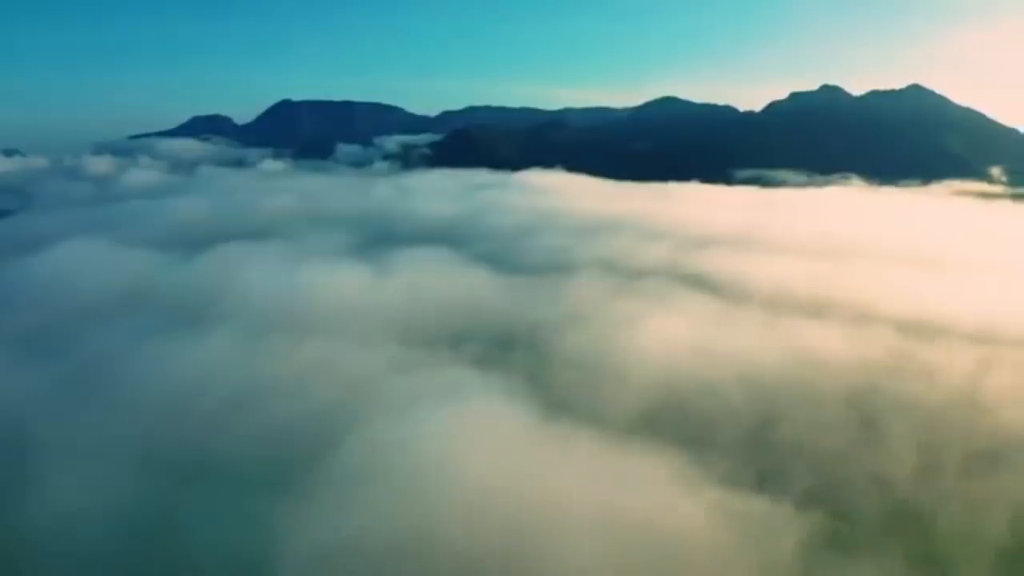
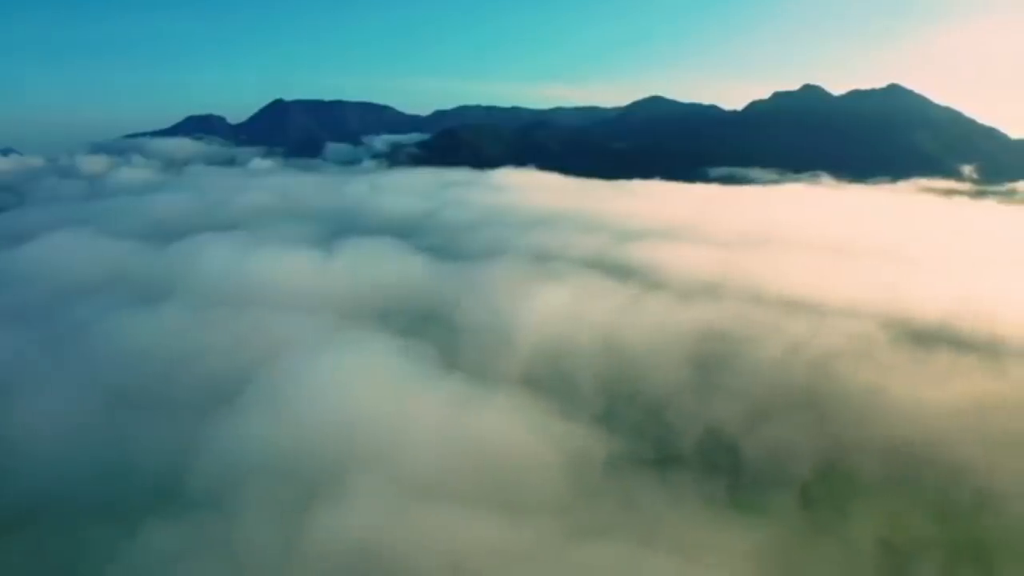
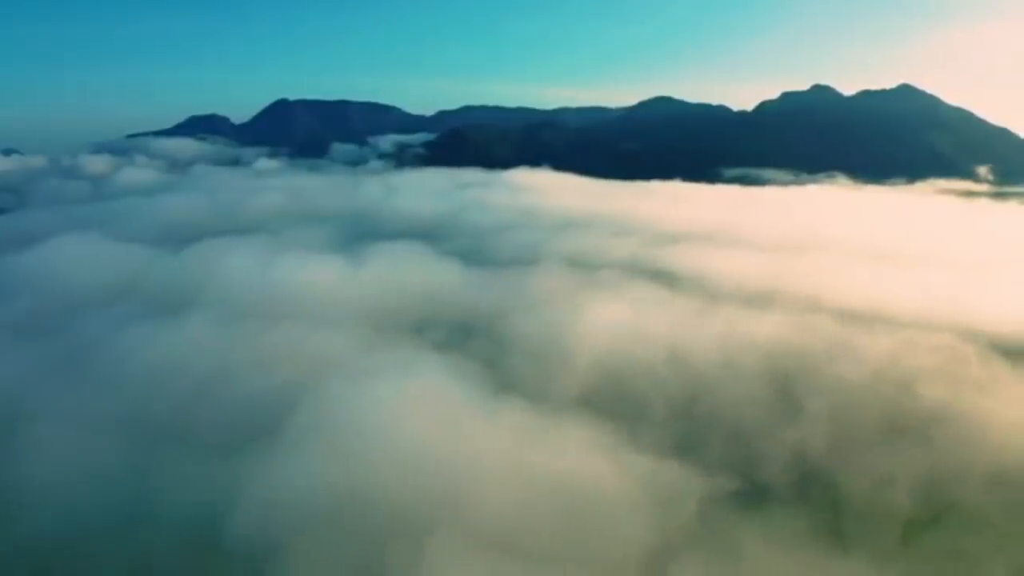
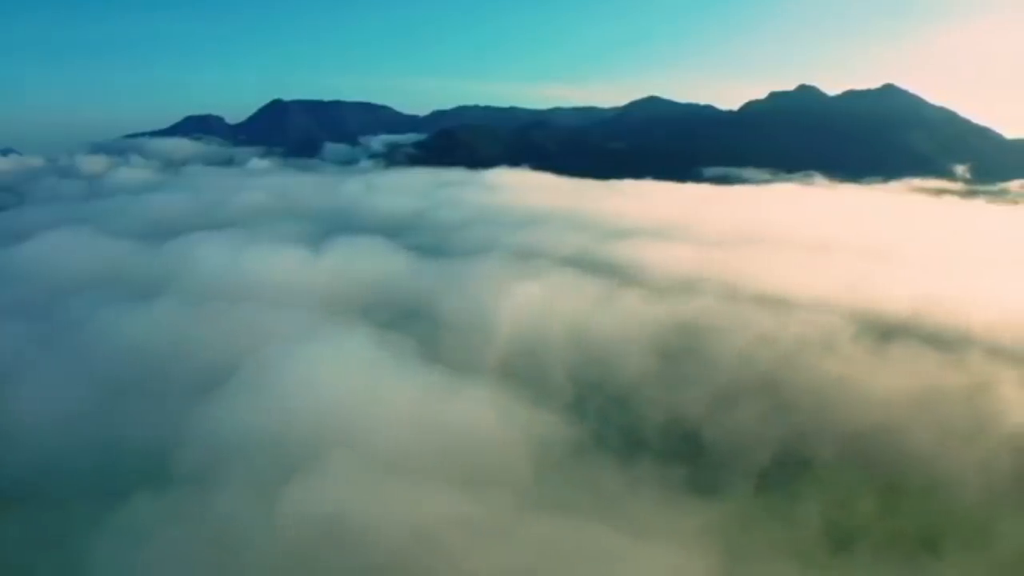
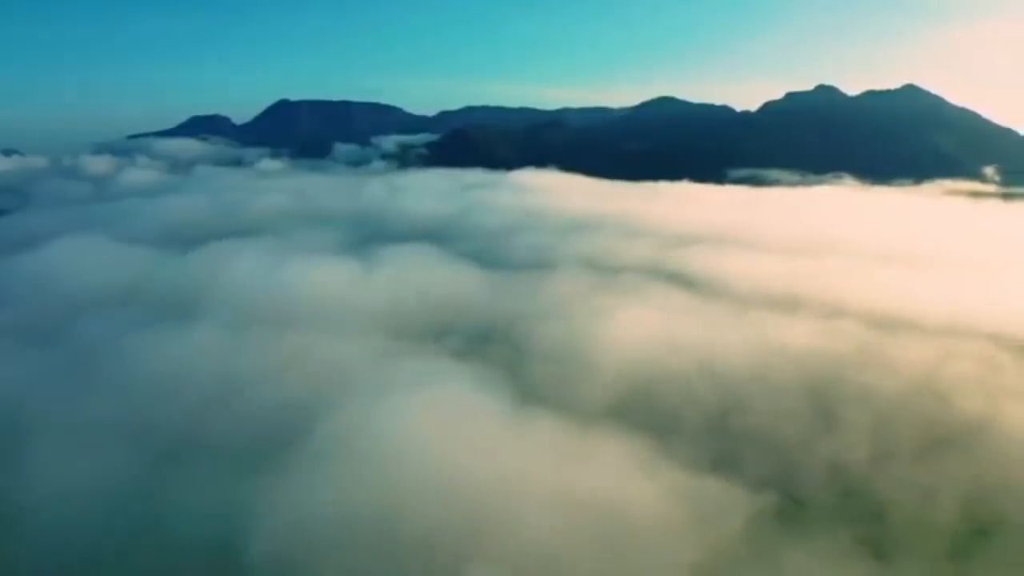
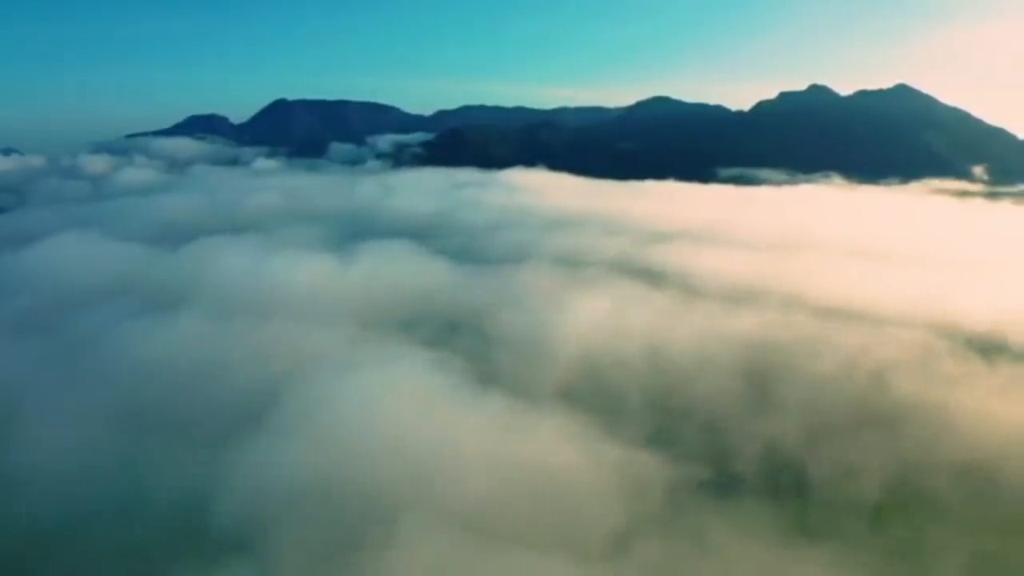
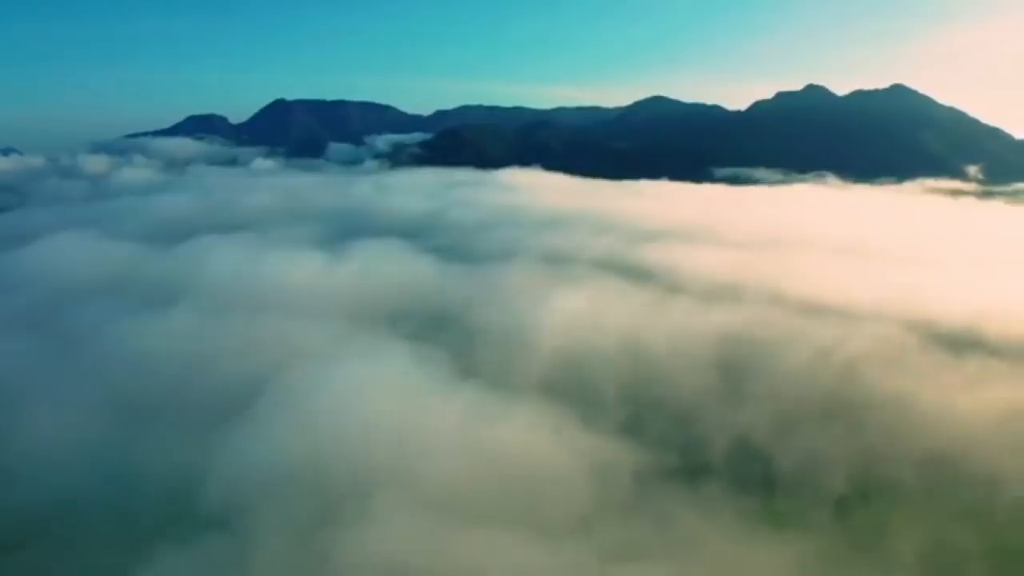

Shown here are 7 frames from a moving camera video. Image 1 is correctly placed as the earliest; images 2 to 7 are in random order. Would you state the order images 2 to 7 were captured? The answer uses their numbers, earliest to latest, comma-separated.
5, 3, 6, 7, 2, 4
